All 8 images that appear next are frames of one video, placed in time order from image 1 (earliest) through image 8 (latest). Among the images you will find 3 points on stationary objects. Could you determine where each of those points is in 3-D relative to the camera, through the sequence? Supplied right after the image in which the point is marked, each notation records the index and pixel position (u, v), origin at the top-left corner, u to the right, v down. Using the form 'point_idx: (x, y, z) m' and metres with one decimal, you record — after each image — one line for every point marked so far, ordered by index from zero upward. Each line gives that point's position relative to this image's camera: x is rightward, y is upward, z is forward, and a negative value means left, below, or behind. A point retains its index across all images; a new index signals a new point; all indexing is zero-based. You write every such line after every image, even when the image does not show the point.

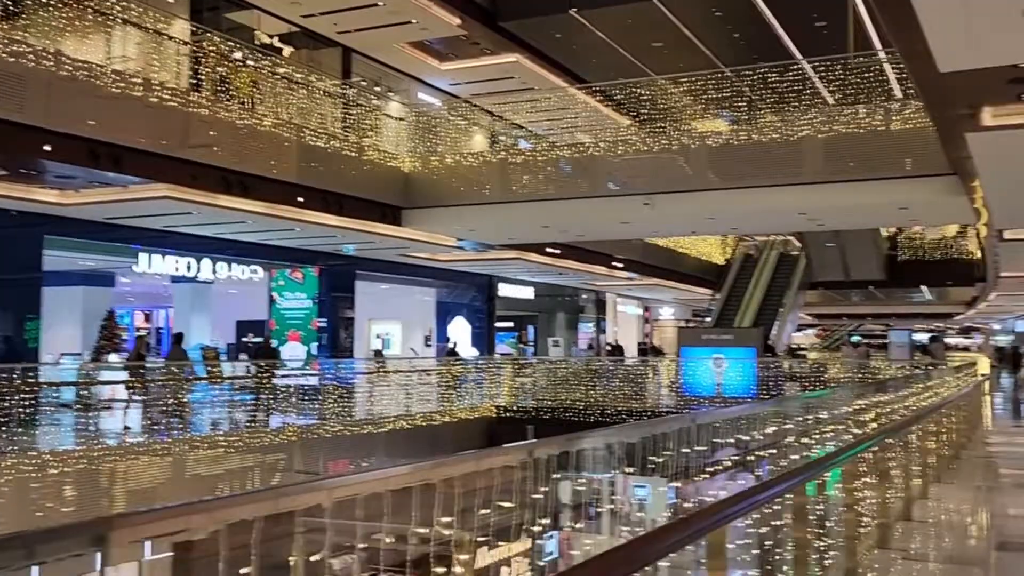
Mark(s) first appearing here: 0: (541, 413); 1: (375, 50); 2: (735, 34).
0: (+0.5, -2.3, +18.6) m
1: (-2.2, +3.8, +15.8) m
2: (+3.6, +4.1, +16.3) m
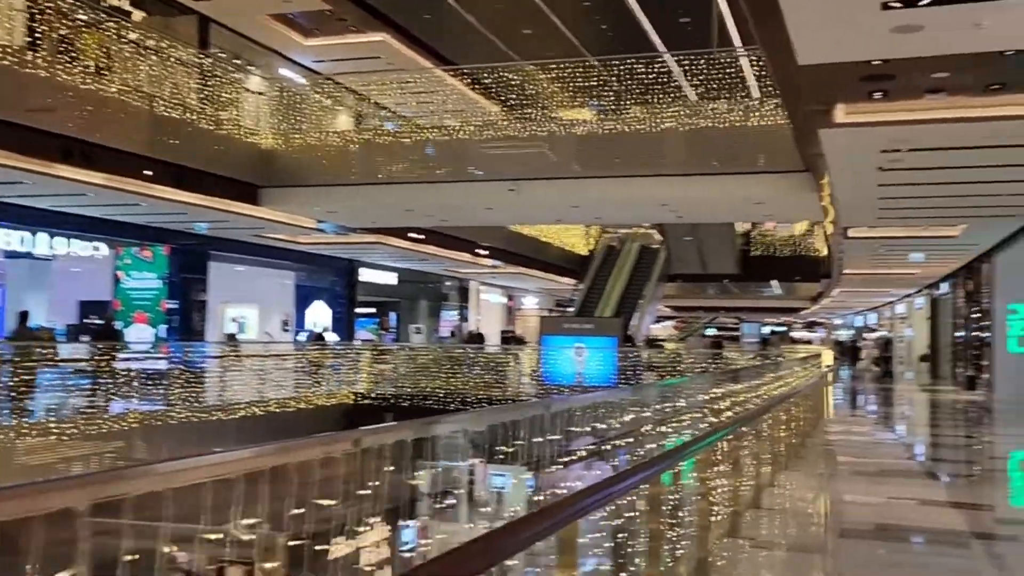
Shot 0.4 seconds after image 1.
0: (-2.0, -2.0, +18.3) m
1: (-4.2, +4.1, +15.1) m
2: (+1.5, +4.3, +16.3) m
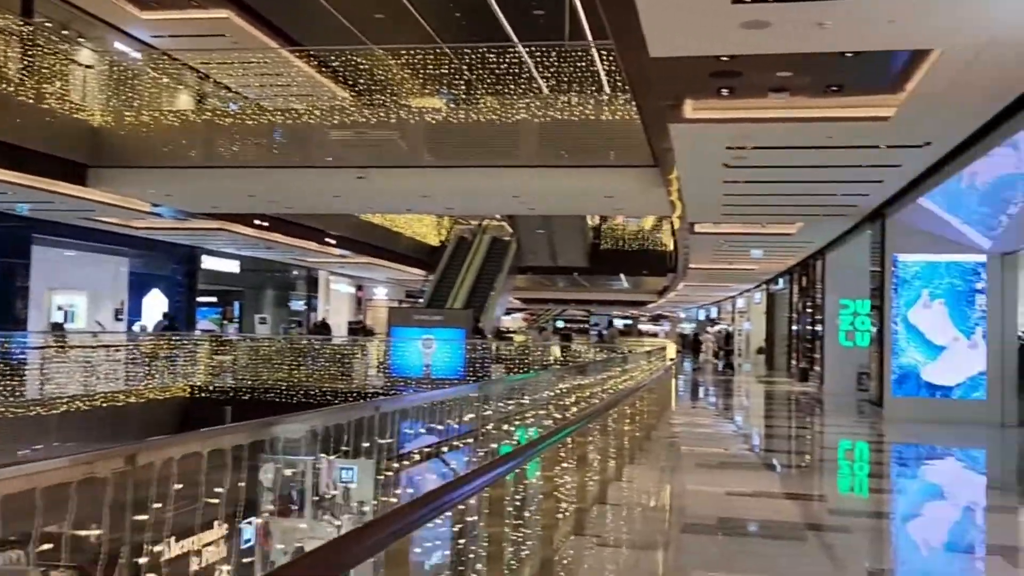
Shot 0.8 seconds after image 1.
0: (-4.7, -1.9, +17.6) m
1: (-6.4, +4.3, +14.1) m
2: (-0.9, +4.4, +16.1) m
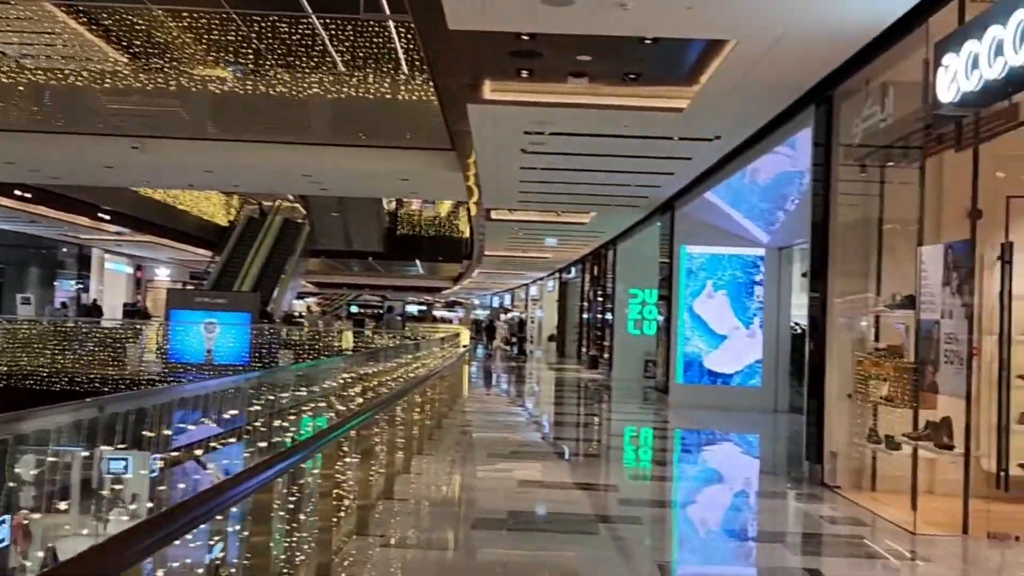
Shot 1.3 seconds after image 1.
0: (-8.2, -1.5, +15.9) m
1: (-9.0, +4.6, +12.1) m
2: (-4.0, +4.7, +15.2) m
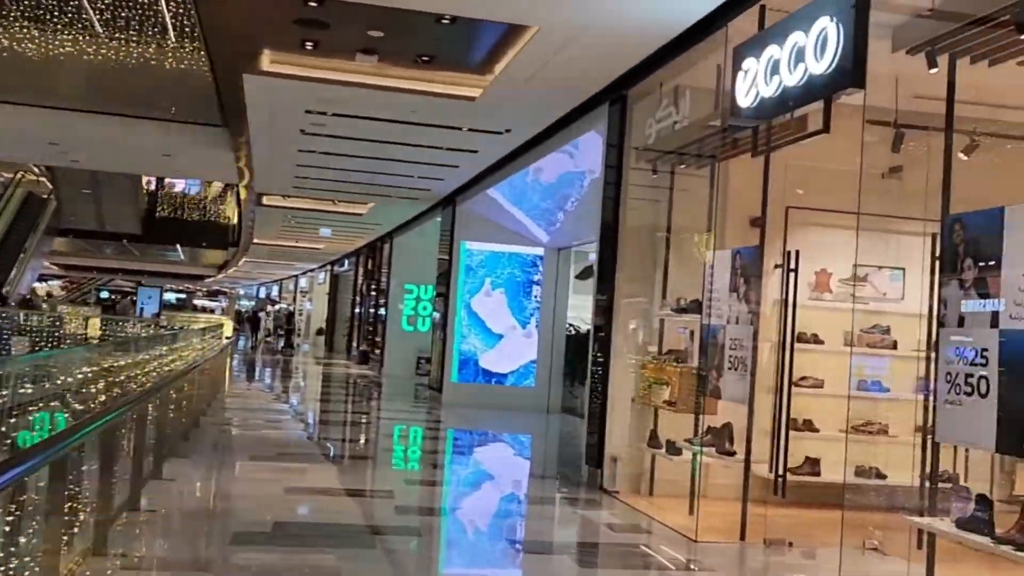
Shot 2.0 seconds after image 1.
0: (-11.5, -1.0, +13.2) m
1: (-11.1, +5.1, +9.3) m
2: (-7.0, +5.0, +13.5) m
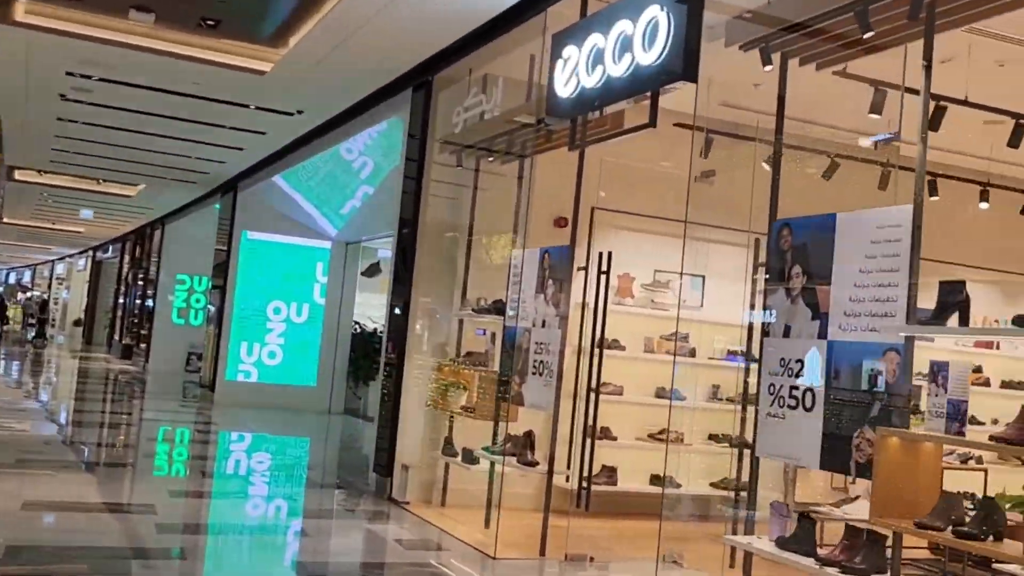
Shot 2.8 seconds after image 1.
0: (-14.0, -0.5, +10.0) m
1: (-12.6, +5.5, +6.3) m
2: (-9.5, +5.3, +11.3) m
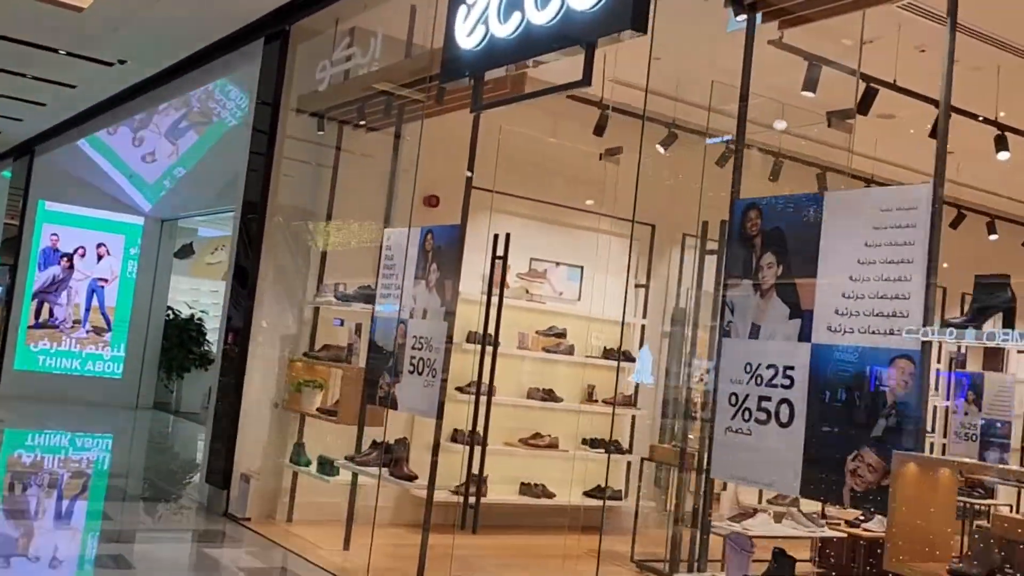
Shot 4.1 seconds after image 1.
0: (-15.2, 0.0, +6.6) m
1: (-12.9, +6.0, +3.2) m
2: (-10.8, +5.7, +8.6) m
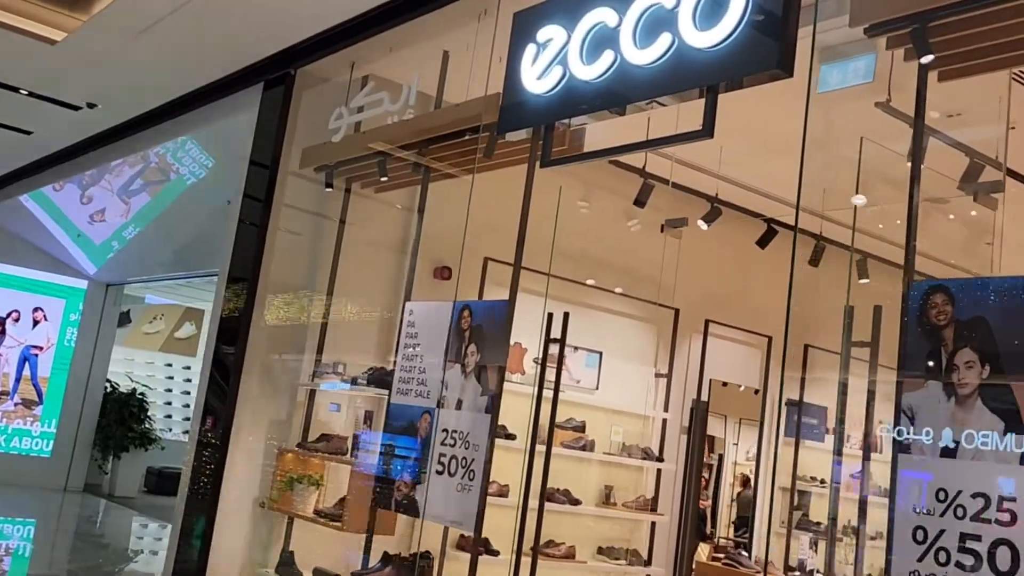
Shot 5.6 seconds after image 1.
0: (-15.2, +0.1, +4.9) m
1: (-12.5, +6.2, +2.2) m
2: (-10.7, +5.4, +7.7) m
